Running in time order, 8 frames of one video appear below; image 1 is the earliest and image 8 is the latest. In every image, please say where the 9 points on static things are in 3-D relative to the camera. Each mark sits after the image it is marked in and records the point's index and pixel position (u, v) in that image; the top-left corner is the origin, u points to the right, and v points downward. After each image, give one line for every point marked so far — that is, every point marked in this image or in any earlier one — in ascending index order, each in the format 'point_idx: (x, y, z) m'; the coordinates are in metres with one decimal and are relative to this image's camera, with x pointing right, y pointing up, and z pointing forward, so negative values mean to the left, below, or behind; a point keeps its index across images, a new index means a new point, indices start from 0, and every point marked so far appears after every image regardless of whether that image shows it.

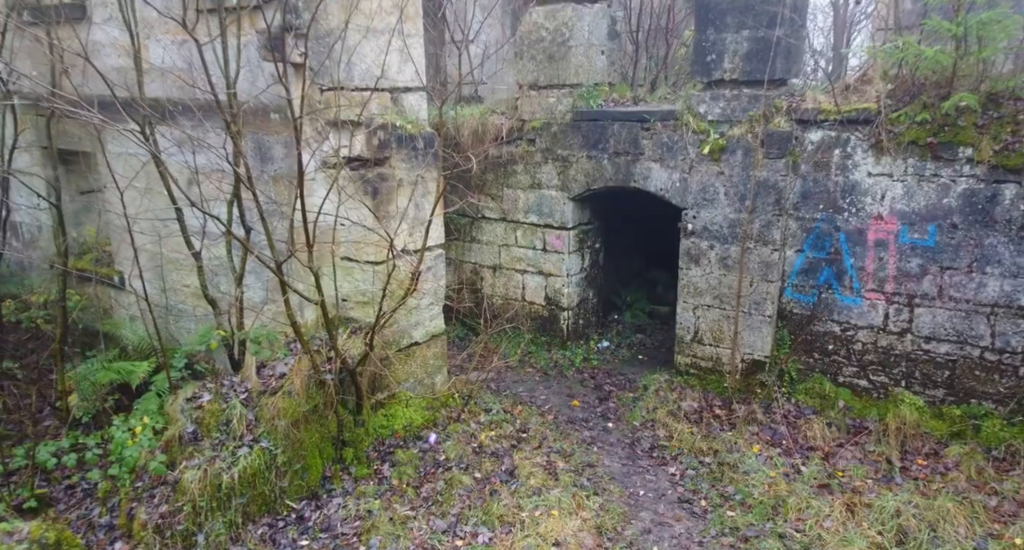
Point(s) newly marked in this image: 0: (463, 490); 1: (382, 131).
0: (-0.3, -1.3, +4.2) m
1: (-0.8, +0.9, +4.5) m
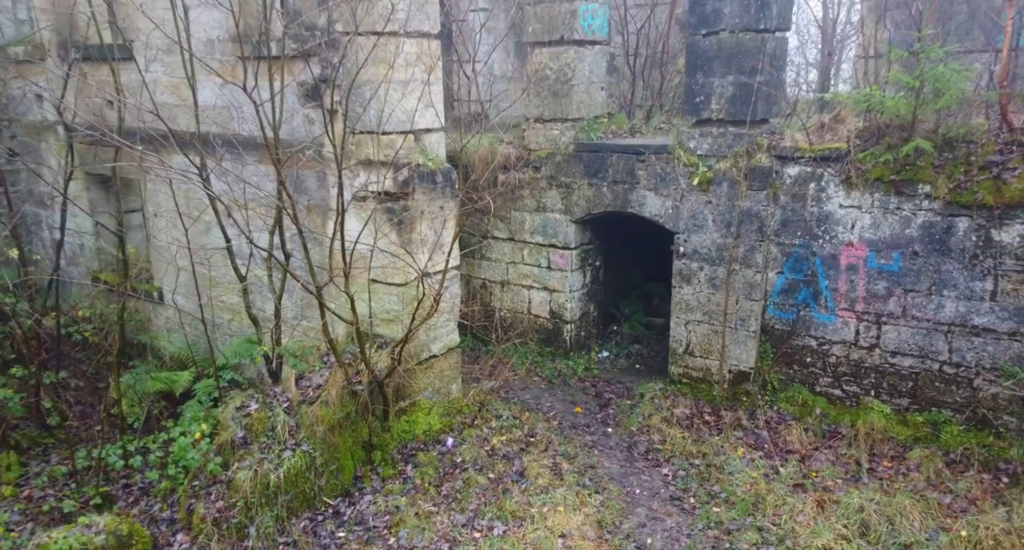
0: (-0.2, -1.4, +4.7) m
1: (-0.7, +0.8, +5.0) m
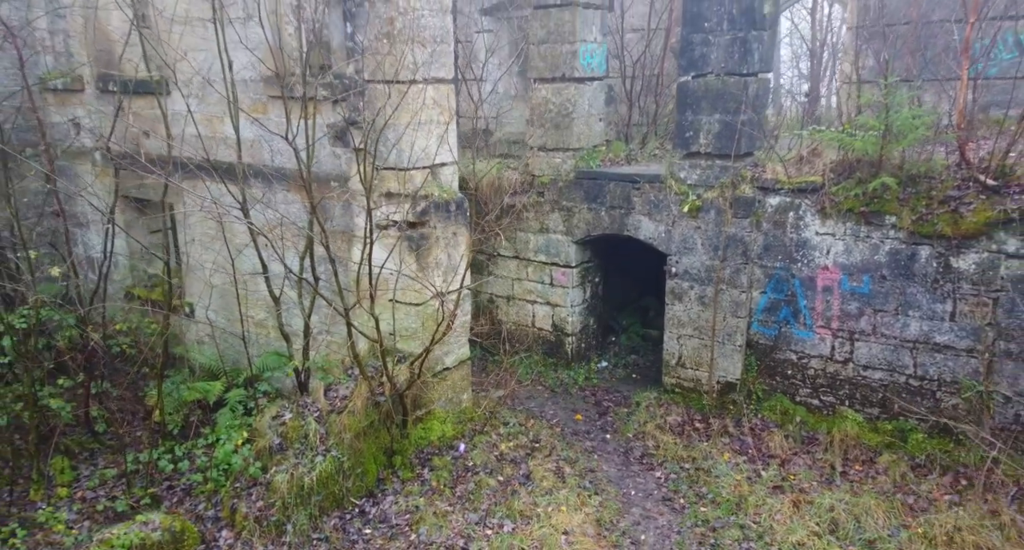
0: (-0.2, -1.6, +5.2) m
1: (-0.7, +0.6, +5.5) m
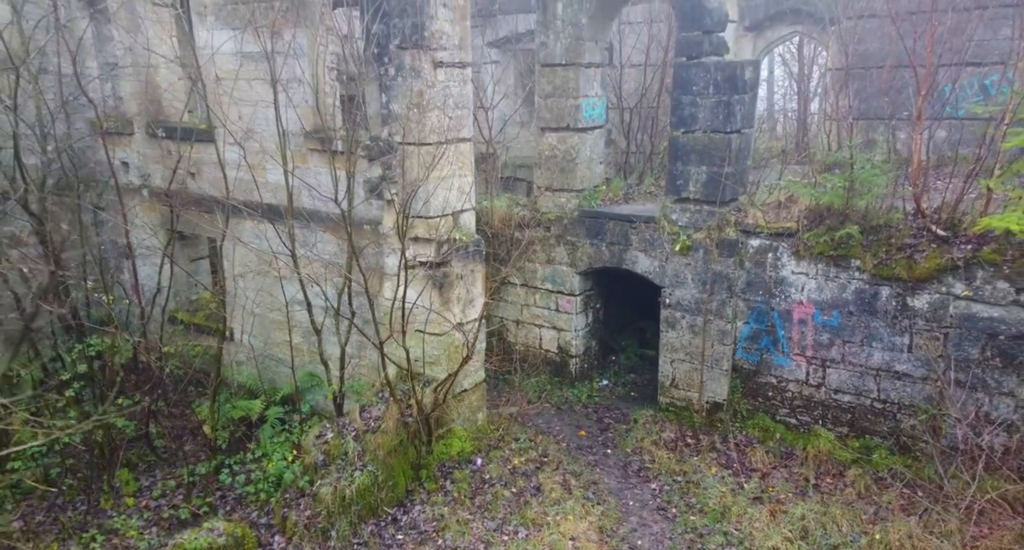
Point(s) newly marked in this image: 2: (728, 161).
0: (-0.1, -1.9, +6.0) m
1: (-0.6, +0.3, +6.3) m
2: (+2.0, +1.0, +6.4) m
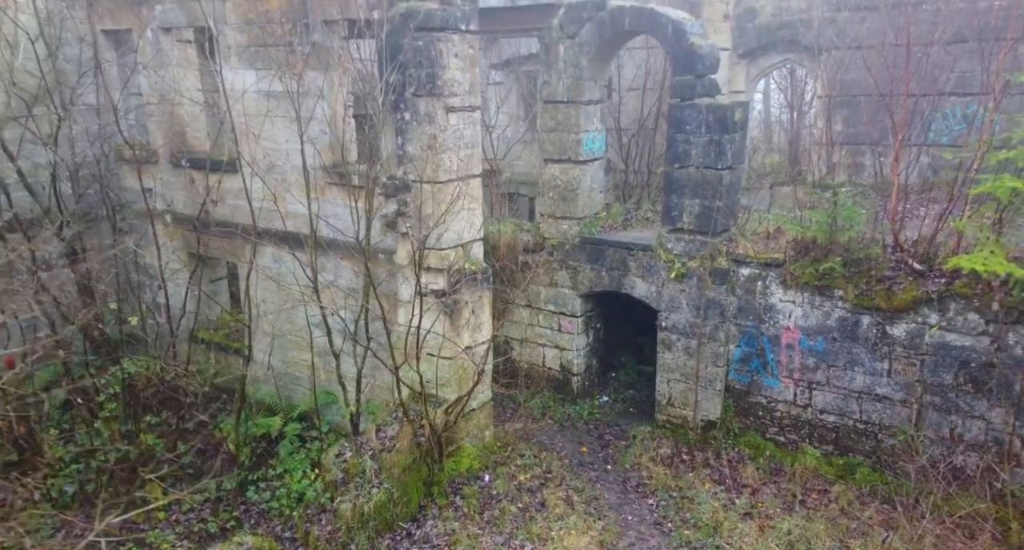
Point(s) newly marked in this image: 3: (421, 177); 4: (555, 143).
0: (0.0, -2.2, +6.4) m
1: (-0.5, 0.0, +6.7) m
2: (+2.0, +0.8, +6.9) m
3: (-0.8, +0.9, +6.4) m
4: (+0.5, +1.5, +8.0) m
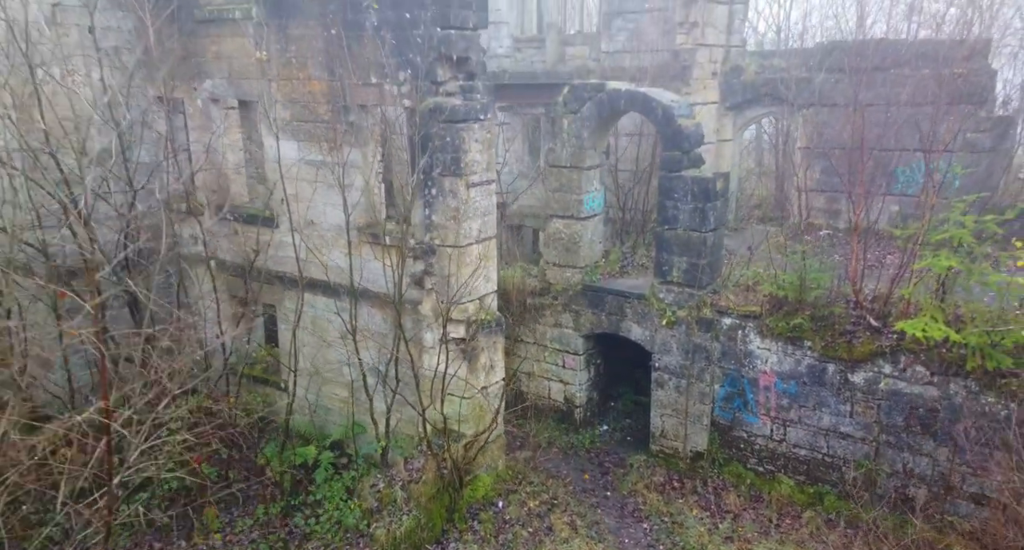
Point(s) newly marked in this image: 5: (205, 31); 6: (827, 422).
0: (+0.1, -2.7, +7.3) m
1: (-0.4, -0.5, +7.7) m
2: (+2.1, +0.2, +7.8) m
3: (-0.7, +0.3, +7.4) m
4: (+0.6, +0.9, +9.0) m
5: (-3.6, +2.9, +8.4) m
6: (+3.3, -1.5, +7.4) m
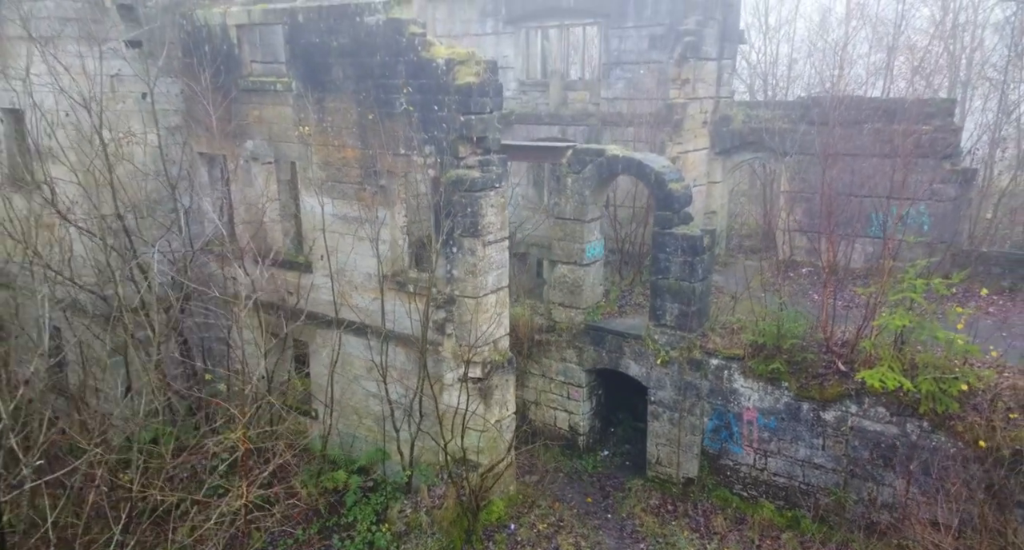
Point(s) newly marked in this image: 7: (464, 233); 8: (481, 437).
0: (+0.2, -3.3, +8.2) m
1: (-0.3, -1.1, +8.6) m
2: (+2.3, -0.4, +8.8) m
3: (-0.6, -0.2, +8.3) m
4: (+0.7, +0.4, +9.9) m
5: (-3.5, +2.3, +9.3) m
6: (+3.4, -2.1, +8.3) m
7: (-0.6, +0.5, +8.2) m
8: (-0.4, -2.0, +8.7) m
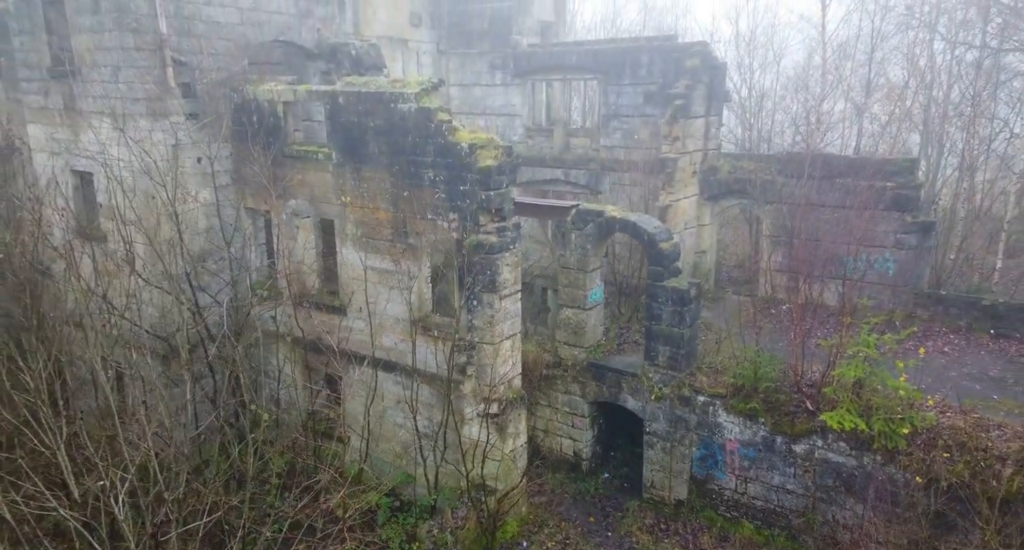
0: (+0.4, -4.0, +9.5) m
1: (-0.1, -1.8, +9.9) m
2: (+2.4, -1.0, +10.0) m
3: (-0.4, -0.9, +9.6) m
4: (+0.9, -0.3, +11.2) m
5: (-3.3, +1.7, +10.6) m
6: (+3.6, -2.8, +9.6) m
7: (-0.4, -0.2, +9.5) m
8: (-0.2, -2.7, +10.0) m
